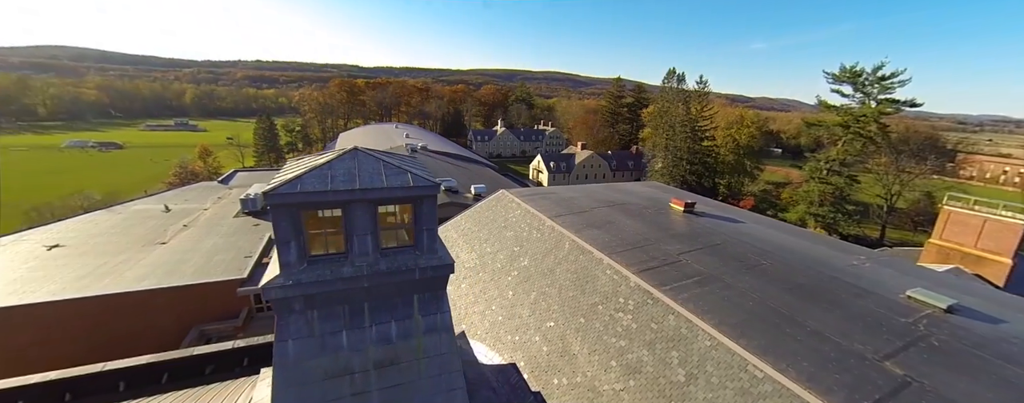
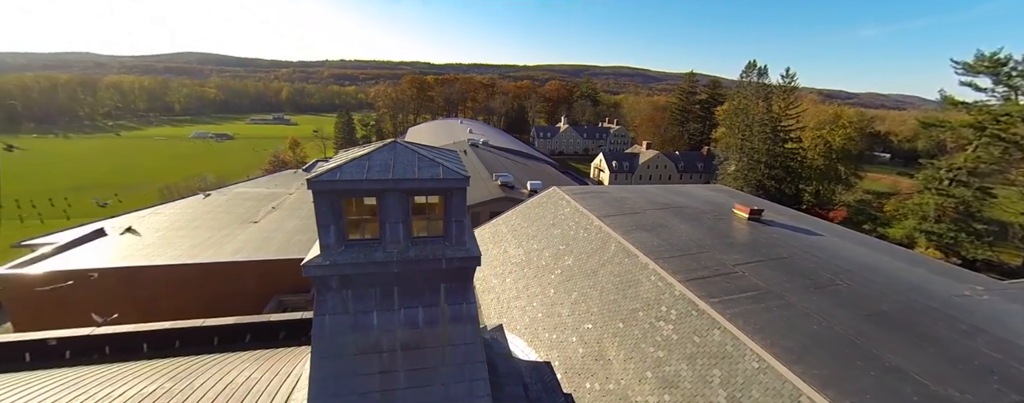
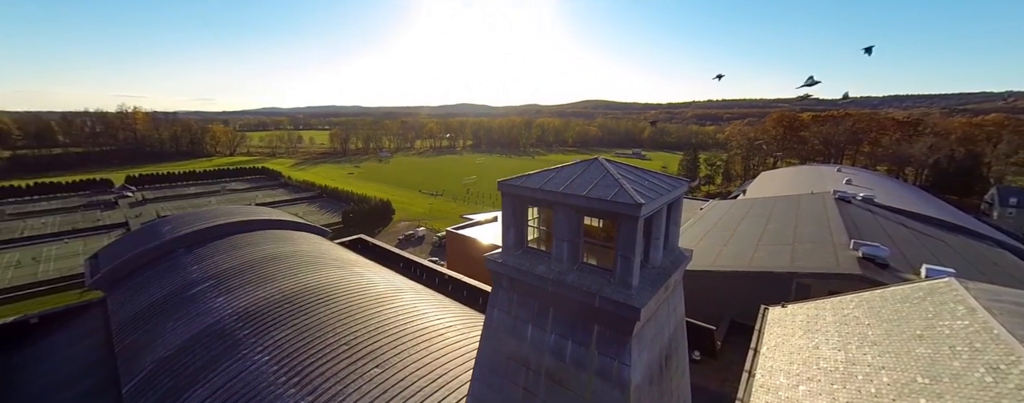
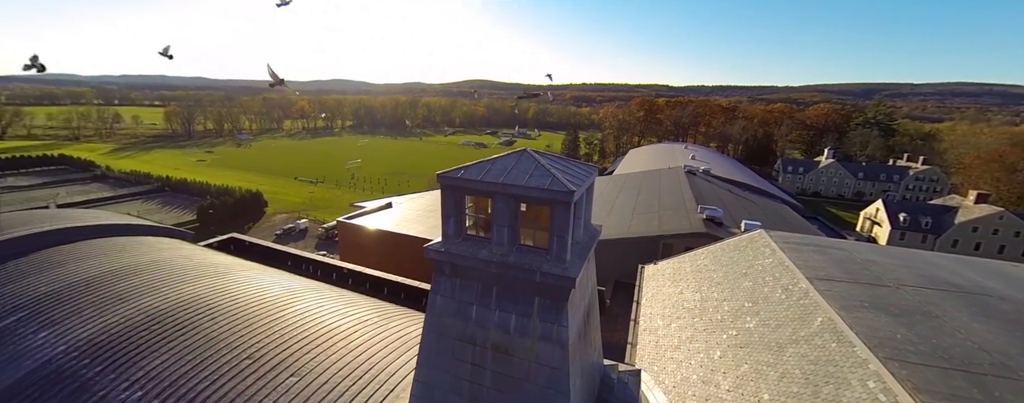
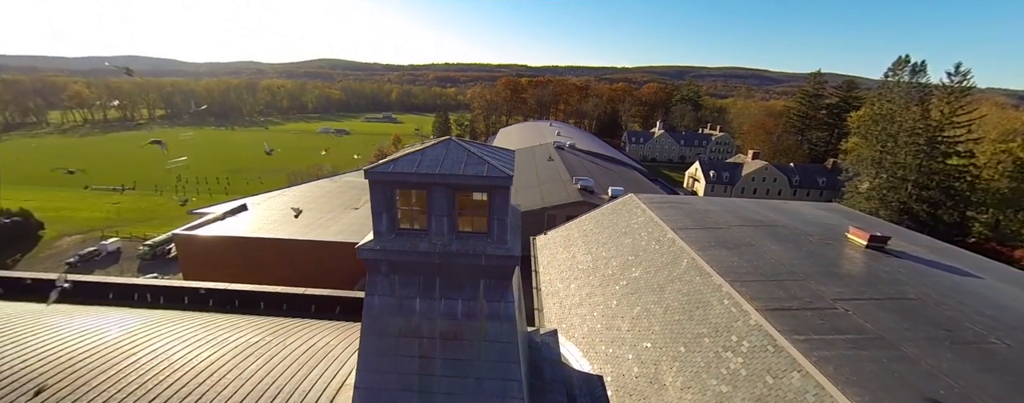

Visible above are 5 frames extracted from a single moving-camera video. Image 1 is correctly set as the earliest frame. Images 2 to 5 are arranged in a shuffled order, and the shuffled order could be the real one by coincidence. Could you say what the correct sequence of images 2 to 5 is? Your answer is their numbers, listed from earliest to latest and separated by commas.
2, 5, 4, 3
